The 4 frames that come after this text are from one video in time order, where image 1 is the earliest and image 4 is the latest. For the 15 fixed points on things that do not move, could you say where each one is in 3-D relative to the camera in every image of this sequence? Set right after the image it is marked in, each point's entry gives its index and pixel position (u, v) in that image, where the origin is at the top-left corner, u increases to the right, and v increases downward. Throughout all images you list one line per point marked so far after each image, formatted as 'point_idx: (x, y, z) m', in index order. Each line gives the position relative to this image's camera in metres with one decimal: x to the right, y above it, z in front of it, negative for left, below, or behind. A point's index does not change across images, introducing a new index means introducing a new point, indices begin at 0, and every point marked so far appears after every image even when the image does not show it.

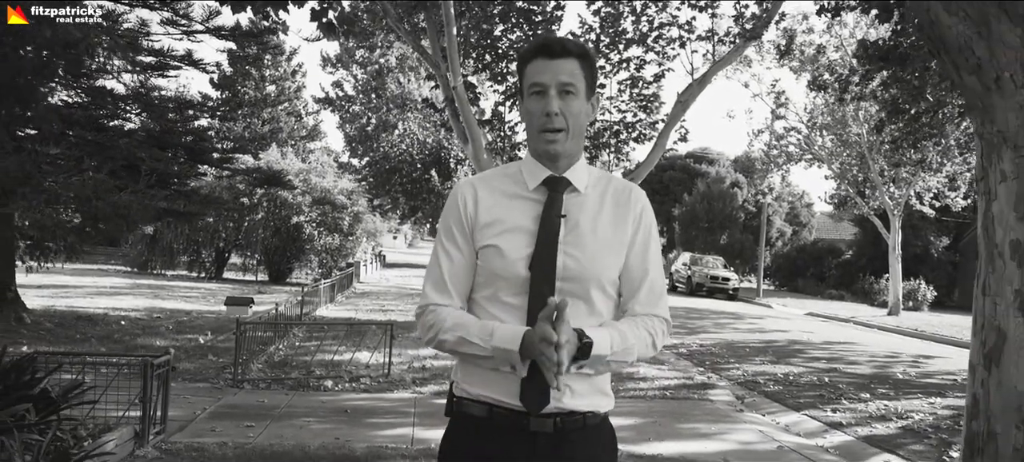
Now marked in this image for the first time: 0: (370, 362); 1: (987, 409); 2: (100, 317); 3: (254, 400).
0: (-1.9, -1.8, +12.3) m
1: (+1.8, -0.7, +3.4) m
2: (-6.9, -1.4, +15.3) m
3: (-2.7, -1.8, +9.6) m
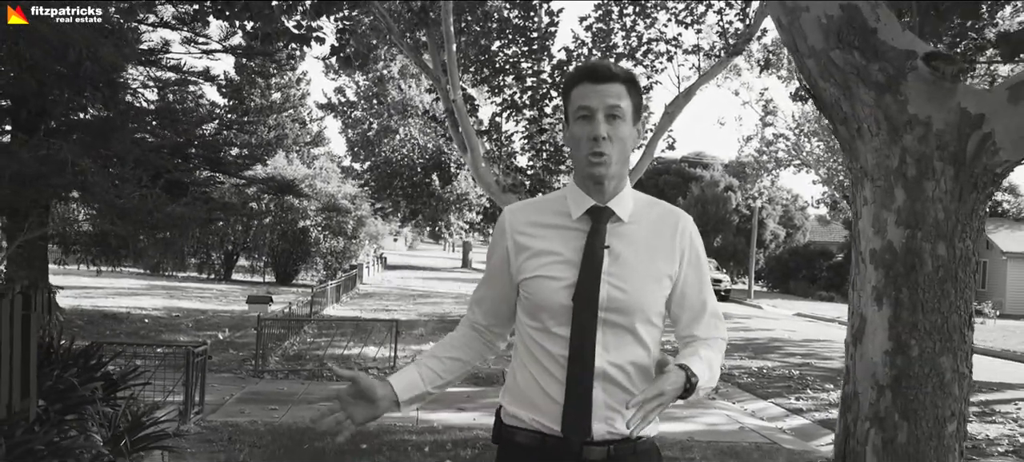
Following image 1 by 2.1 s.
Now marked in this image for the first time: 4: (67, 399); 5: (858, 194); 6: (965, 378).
0: (-2.0, -1.8, +13.4) m
1: (+1.7, -0.7, +4.6) m
2: (-7.0, -1.5, +16.4) m
3: (-2.8, -1.8, +10.7) m
4: (-3.0, -1.1, +6.1) m
5: (+1.8, +0.2, +4.6) m
6: (+2.1, -0.7, +4.3) m
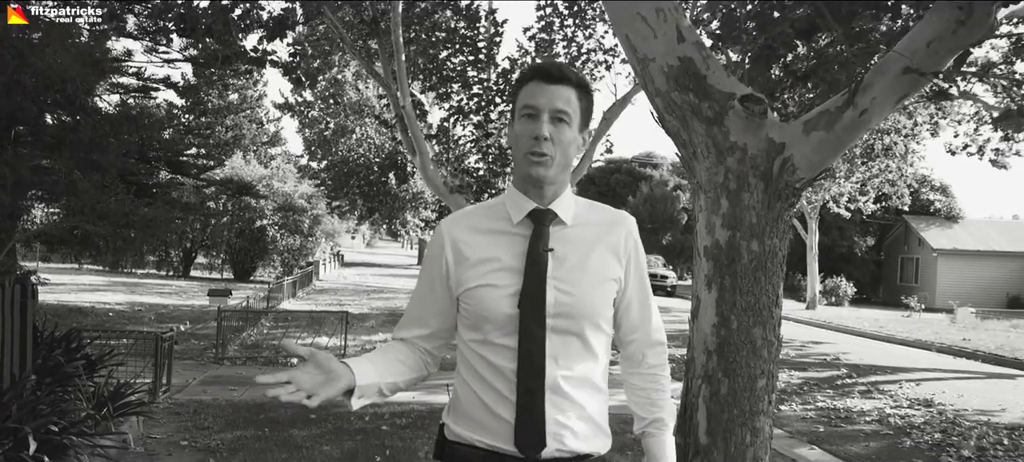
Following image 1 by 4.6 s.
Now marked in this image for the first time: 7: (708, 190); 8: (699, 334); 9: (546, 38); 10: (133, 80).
0: (-2.9, -1.8, +14.5) m
1: (+1.2, -0.7, +5.8) m
2: (-8.0, -1.5, +17.3) m
3: (-3.6, -1.8, +11.8) m
4: (-3.6, -1.1, +7.2) m
5: (+1.2, +0.2, +5.9) m
6: (+1.6, -0.7, +5.6) m
7: (+1.2, +0.3, +5.7) m
8: (+1.2, -0.7, +5.8) m
9: (+0.5, +3.4, +16.0) m
10: (-6.7, +2.7, +16.2) m
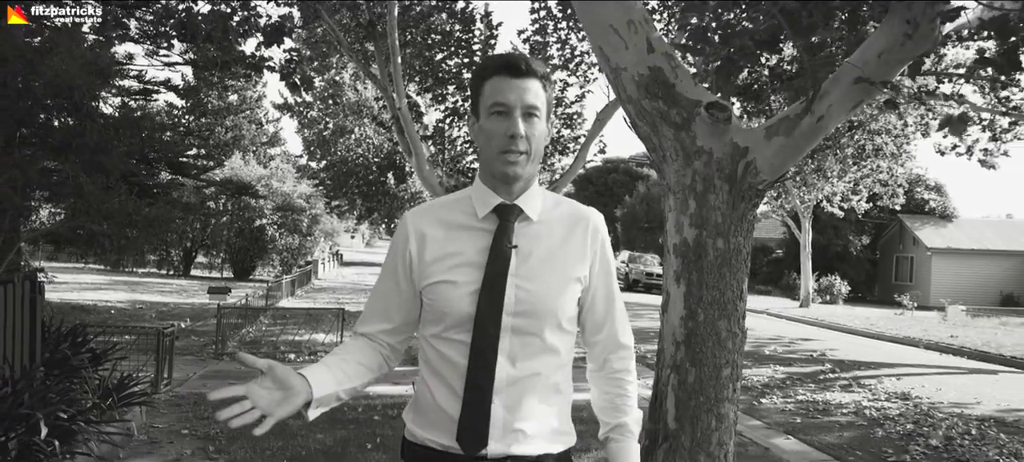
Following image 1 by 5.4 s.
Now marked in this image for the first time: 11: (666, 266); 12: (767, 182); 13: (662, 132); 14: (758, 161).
0: (-3.0, -1.8, +14.9) m
1: (+1.0, -0.7, +6.2) m
2: (-8.2, -1.5, +17.7) m
3: (-3.7, -1.8, +12.2) m
4: (-3.7, -1.1, +7.6) m
5: (+1.1, +0.2, +6.3) m
6: (+1.5, -0.7, +6.0) m
7: (+1.1, +0.3, +6.1) m
8: (+1.1, -0.6, +6.1) m
9: (+0.4, +3.4, +16.4) m
10: (-6.9, +2.7, +16.5) m
11: (+1.1, -0.2, +6.2) m
12: (+1.7, +0.3, +6.0) m
13: (+1.0, +0.7, +6.0) m
14: (+1.6, +0.5, +5.9) m
